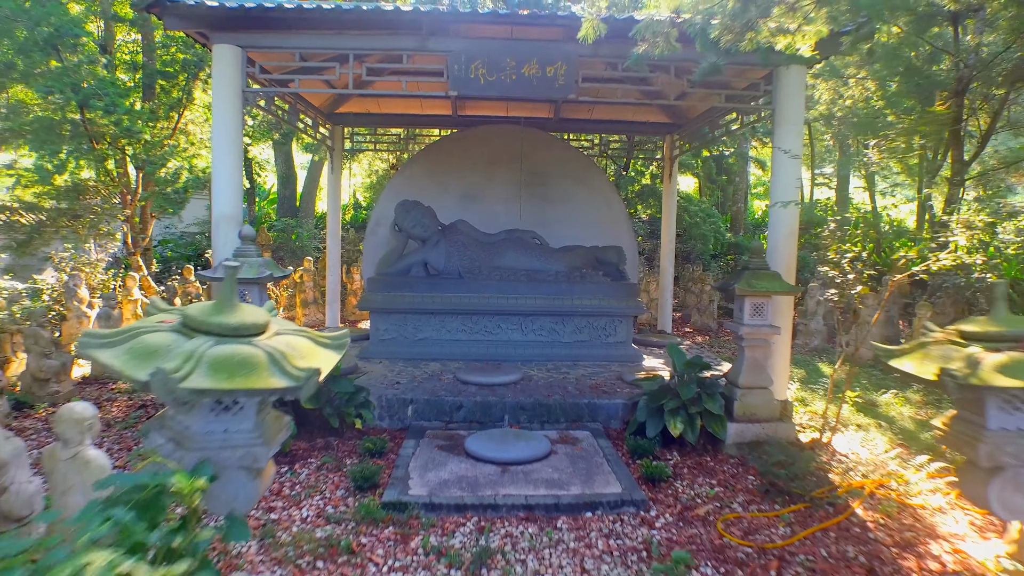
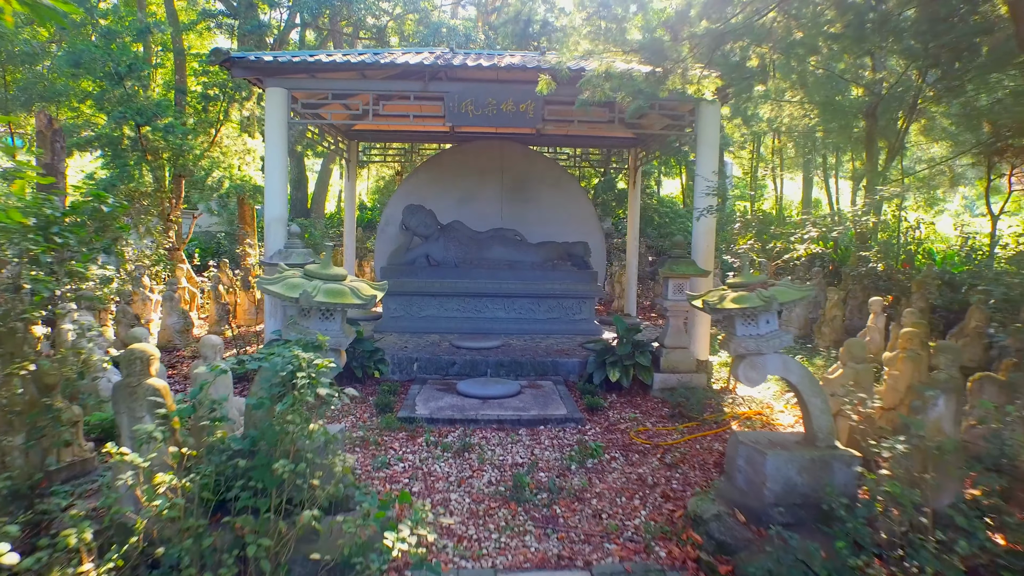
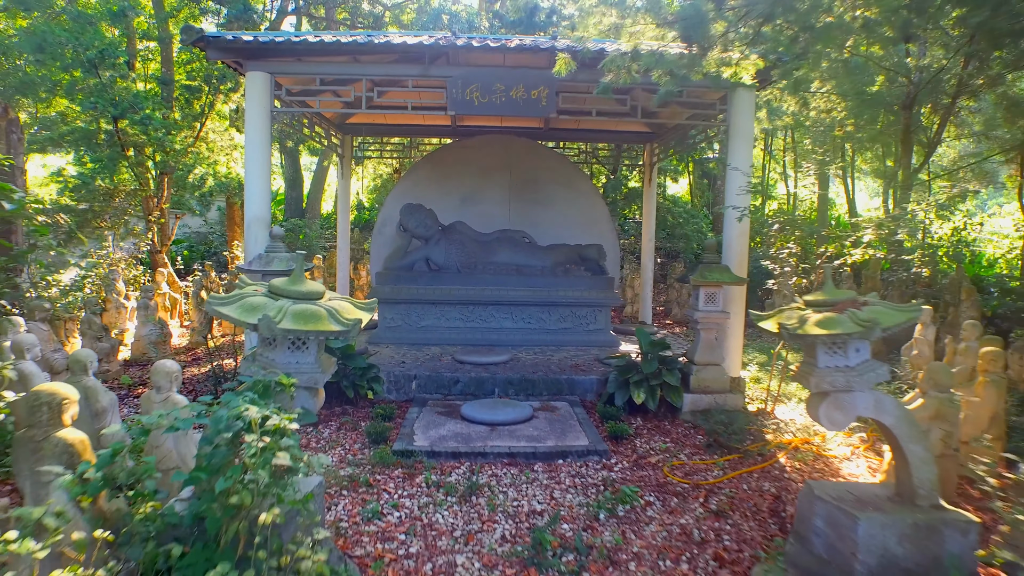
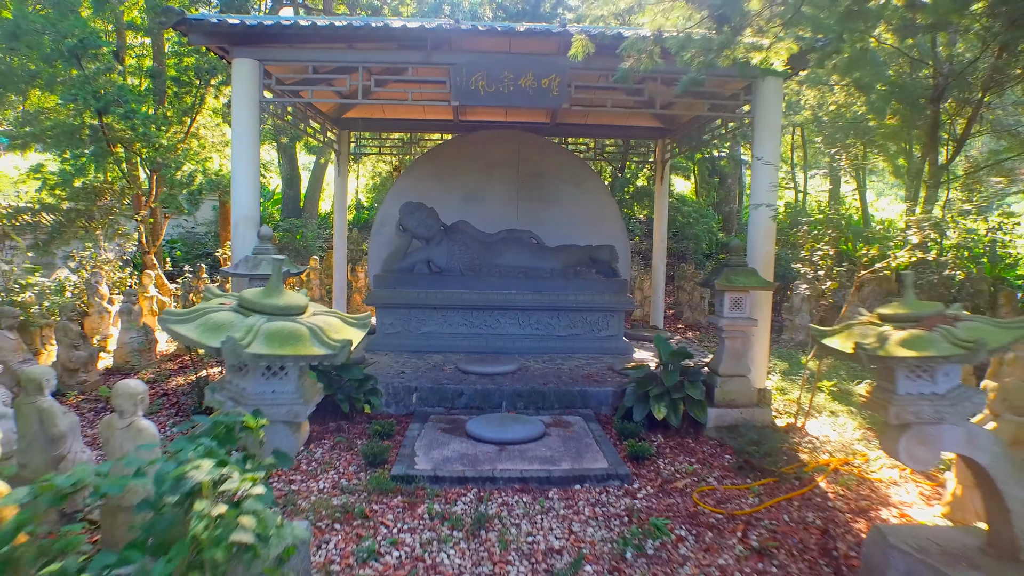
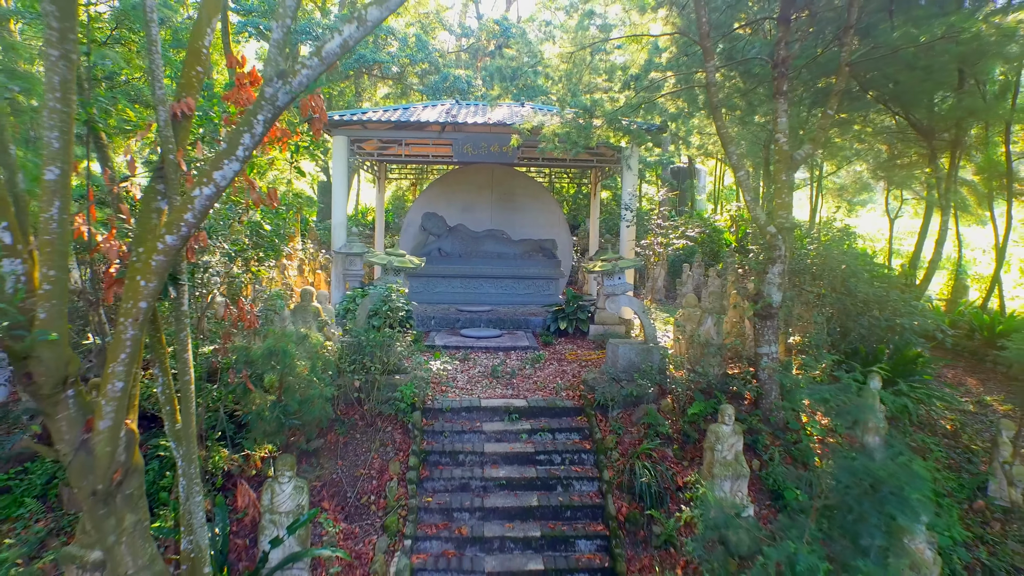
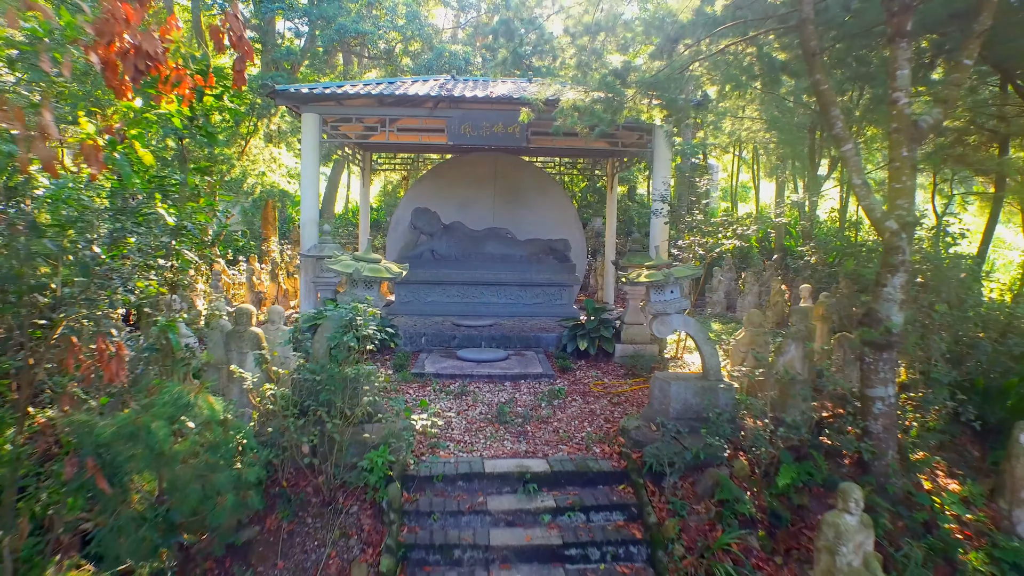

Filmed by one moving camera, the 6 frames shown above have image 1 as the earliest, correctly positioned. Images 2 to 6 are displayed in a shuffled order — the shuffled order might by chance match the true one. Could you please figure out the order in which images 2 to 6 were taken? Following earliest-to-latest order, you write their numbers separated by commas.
4, 3, 2, 6, 5
